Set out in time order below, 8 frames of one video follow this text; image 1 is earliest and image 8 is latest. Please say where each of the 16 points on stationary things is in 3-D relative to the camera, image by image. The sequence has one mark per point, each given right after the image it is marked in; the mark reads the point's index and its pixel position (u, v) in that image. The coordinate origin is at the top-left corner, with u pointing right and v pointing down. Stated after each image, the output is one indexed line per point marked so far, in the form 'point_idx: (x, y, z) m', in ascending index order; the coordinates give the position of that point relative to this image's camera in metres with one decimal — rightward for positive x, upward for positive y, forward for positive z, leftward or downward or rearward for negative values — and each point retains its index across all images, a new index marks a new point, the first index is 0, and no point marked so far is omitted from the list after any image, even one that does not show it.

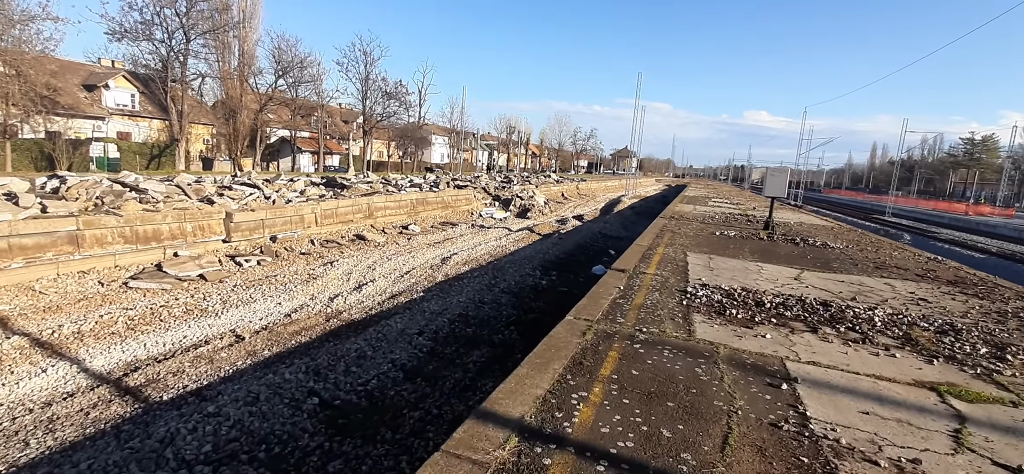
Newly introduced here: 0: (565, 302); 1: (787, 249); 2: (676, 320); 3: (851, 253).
0: (+1.0, -1.2, +9.2) m
1: (+6.0, -0.3, +10.4) m
2: (+1.6, -0.8, +4.8) m
3: (+7.3, -0.4, +10.4) m
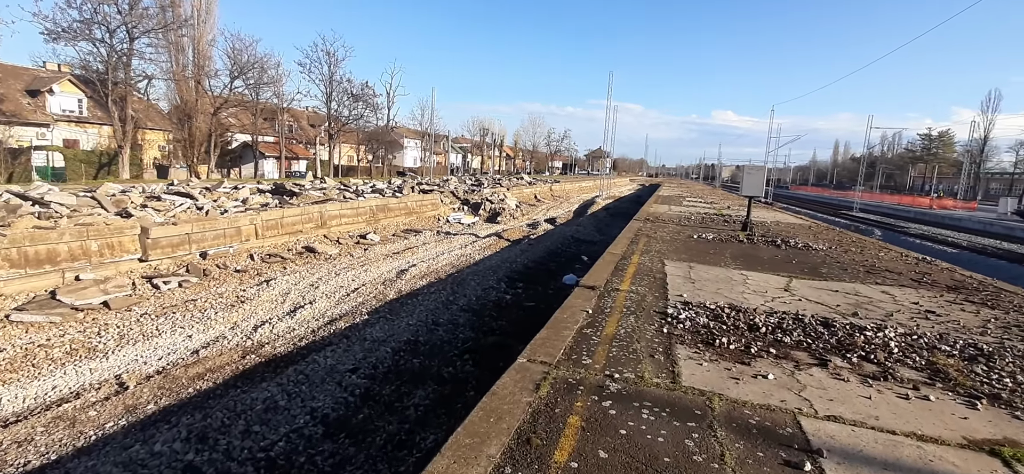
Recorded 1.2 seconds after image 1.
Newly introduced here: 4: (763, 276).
0: (+0.3, -1.4, +8.2) m
1: (+5.2, -0.3, +9.7) m
2: (+1.1, -1.0, +3.8) m
3: (+6.5, -0.4, +9.7) m
4: (+3.8, -0.6, +7.3) m
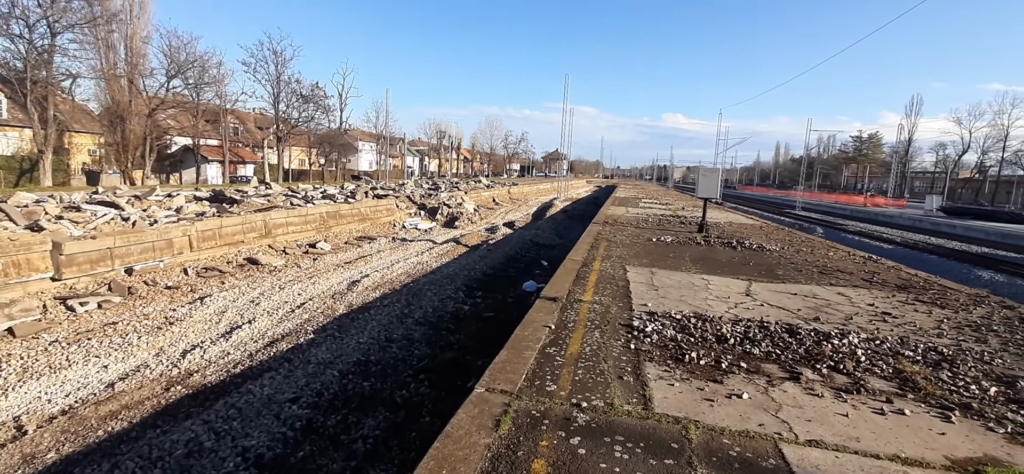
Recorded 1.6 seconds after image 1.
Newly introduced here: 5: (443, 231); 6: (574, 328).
0: (-0.3, -1.5, +7.8) m
1: (+4.4, -0.4, +9.7) m
2: (+0.8, -1.1, +3.5) m
3: (+5.7, -0.4, +9.9) m
4: (+3.2, -0.7, +7.3) m
5: (-2.8, +0.2, +19.6) m
6: (+0.6, -0.9, +4.7) m
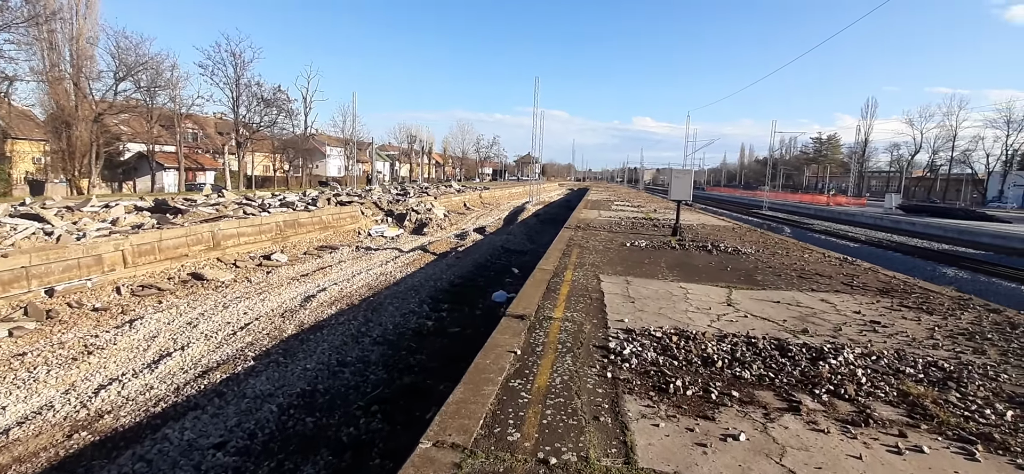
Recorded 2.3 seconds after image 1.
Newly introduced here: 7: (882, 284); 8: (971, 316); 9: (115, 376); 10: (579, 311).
0: (-0.8, -1.7, +7.2) m
1: (+3.7, -0.5, +9.3) m
2: (+0.6, -1.1, +3.0) m
3: (+5.1, -0.5, +9.6) m
4: (+2.7, -0.7, +6.9) m
5: (-4.0, -0.1, +18.9) m
6: (+0.3, -1.0, +4.2) m
7: (+5.7, -0.7, +7.5) m
8: (+5.5, -1.0, +5.8) m
9: (-4.9, -1.7, +5.9) m
10: (+0.8, -0.8, +5.4) m
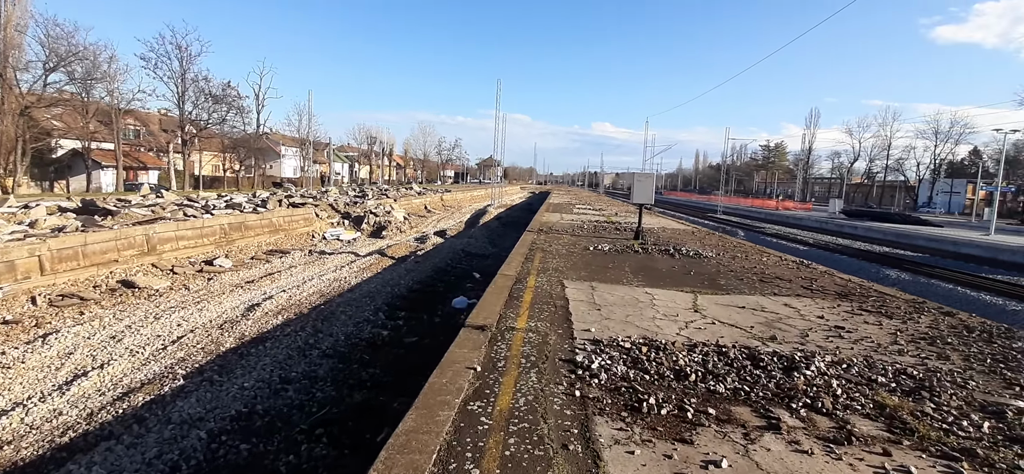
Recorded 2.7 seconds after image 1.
0: (-1.4, -1.7, +6.8) m
1: (+3.0, -0.5, +9.2) m
2: (+0.3, -1.2, +2.7) m
3: (+4.3, -0.5, +9.6) m
4: (+2.2, -0.8, +6.7) m
5: (-5.4, -0.2, +18.1) m
6: (-0.1, -1.0, +3.8) m
7: (+5.1, -0.8, +7.5) m
8: (+5.1, -1.0, +5.8) m
9: (-5.3, -1.7, +5.2) m
10: (+0.3, -0.9, +5.1) m
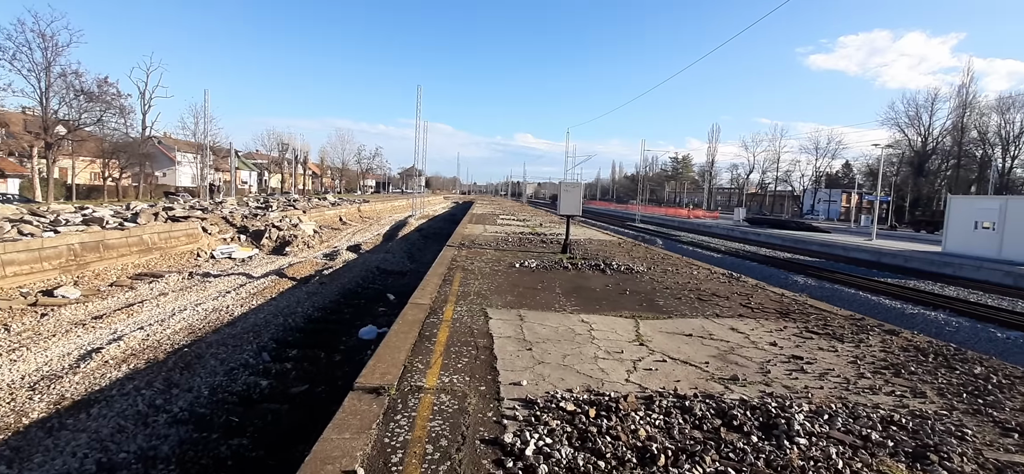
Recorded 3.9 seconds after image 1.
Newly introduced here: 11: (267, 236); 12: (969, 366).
0: (-2.4, -2.0, +5.3) m
1: (+1.6, -0.8, +8.5) m
2: (0.0, -1.3, +1.5) m
3: (+2.8, -0.8, +9.0) m
4: (+1.2, -1.0, +5.8) m
5: (-8.2, -0.8, +16.0) m
6: (-0.6, -1.2, +2.6) m
7: (+3.9, -1.0, +7.1) m
8: (+4.1, -1.2, +5.4) m
9: (-6.0, -2.0, +3.2) m
10: (-0.4, -1.1, +4.0) m
11: (-9.7, 0.0, +18.9) m
12: (+4.4, -1.2, +4.7) m
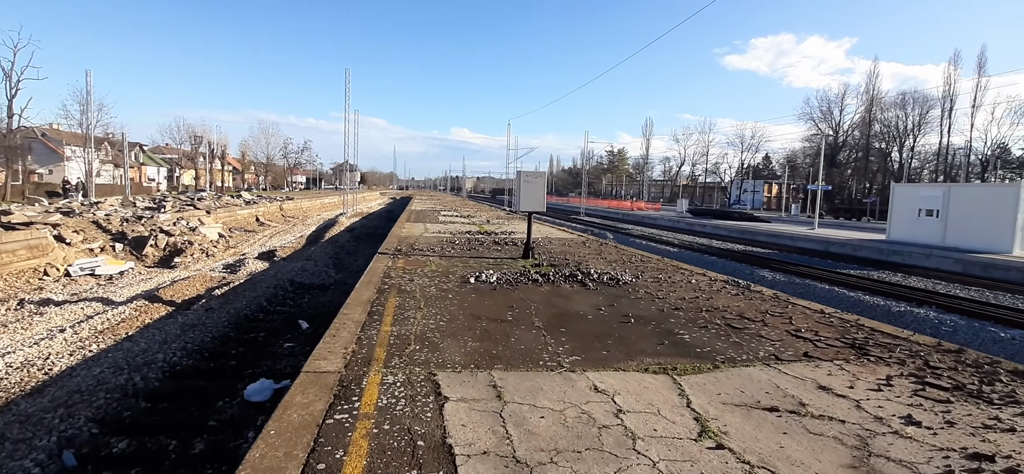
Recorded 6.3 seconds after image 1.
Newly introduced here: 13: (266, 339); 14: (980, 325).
0: (-2.5, -2.2, +2.7) m
1: (+1.0, -0.9, +6.3) m
2: (+0.3, -1.5, -0.8) m
3: (+2.2, -0.8, +7.0) m
4: (+0.9, -1.1, +3.6) m
5: (-9.6, -1.0, +12.5) m
6: (-0.4, -1.4, +0.2) m
7: (+3.5, -1.0, +5.2) m
8: (+3.9, -1.2, +3.6) m
9: (-5.8, -2.4, +0.1) m
10: (-0.4, -1.3, +1.6) m
11: (-11.4, -0.2, +15.2) m
12: (+4.3, -1.3, +2.9) m
13: (-4.0, -1.7, +7.8) m
14: (+10.6, -2.0, +10.9) m
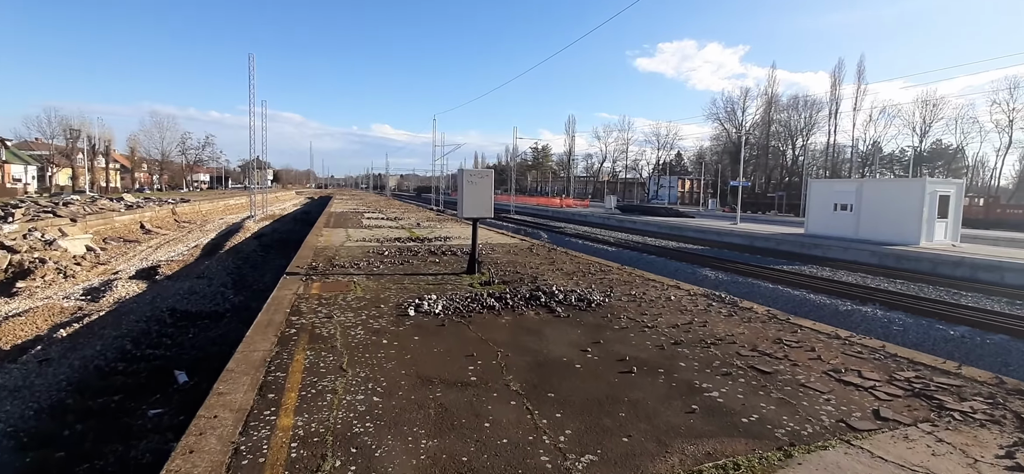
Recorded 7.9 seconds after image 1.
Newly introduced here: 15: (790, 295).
0: (-2.3, -2.5, +0.8) m
1: (+0.6, -1.1, +4.9) m
2: (+0.9, -1.8, -2.2) m
3: (+1.6, -1.0, +5.7) m
4: (+0.9, -1.4, +2.2) m
5: (-10.8, -1.4, +9.4) m
6: (+0.1, -1.7, -1.3) m
7: (+3.2, -1.2, +4.2) m
8: (+3.9, -1.3, +2.6) m
9: (-5.2, -2.8, -2.3) m
10: (-0.1, -1.5, 0.0) m
11: (-13.1, -0.7, +11.8) m
12: (+4.4, -1.4, +2.0) m
13: (-4.6, -2.0, +5.7) m
14: (+9.4, -1.9, +10.8) m
15: (+7.9, -1.7, +13.6) m
